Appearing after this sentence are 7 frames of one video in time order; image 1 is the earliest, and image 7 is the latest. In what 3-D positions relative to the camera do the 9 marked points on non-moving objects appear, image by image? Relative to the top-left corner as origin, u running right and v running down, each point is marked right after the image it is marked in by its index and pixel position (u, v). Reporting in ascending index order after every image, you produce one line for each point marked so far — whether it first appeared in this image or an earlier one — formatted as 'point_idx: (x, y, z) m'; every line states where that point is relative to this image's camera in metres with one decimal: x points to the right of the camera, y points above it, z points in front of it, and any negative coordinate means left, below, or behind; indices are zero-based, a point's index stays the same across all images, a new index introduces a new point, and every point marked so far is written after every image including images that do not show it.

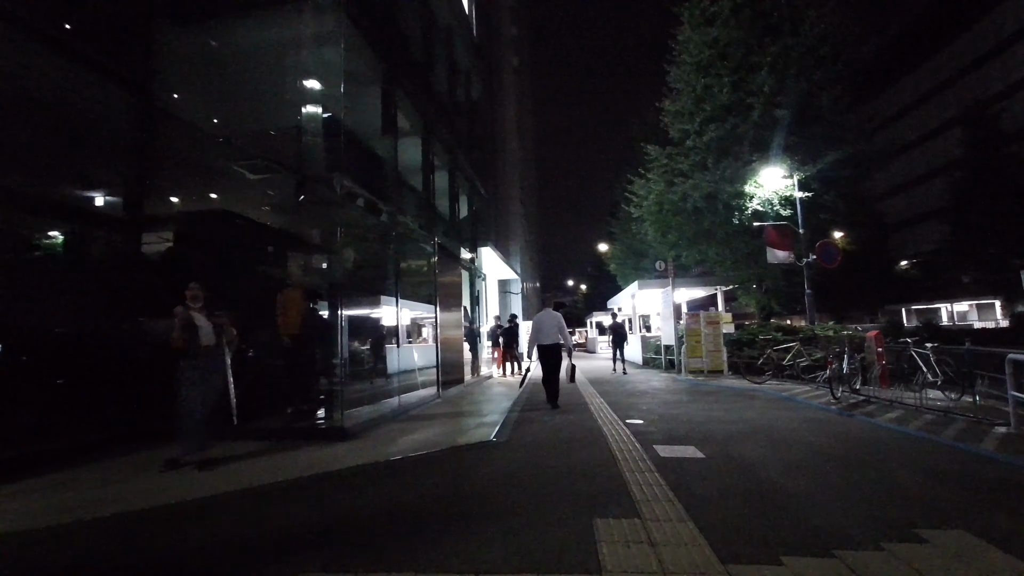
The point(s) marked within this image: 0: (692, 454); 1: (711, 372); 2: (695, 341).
0: (+2.4, -2.3, +6.8) m
1: (+6.5, -2.8, +16.4) m
2: (+6.1, -1.8, +16.5) m
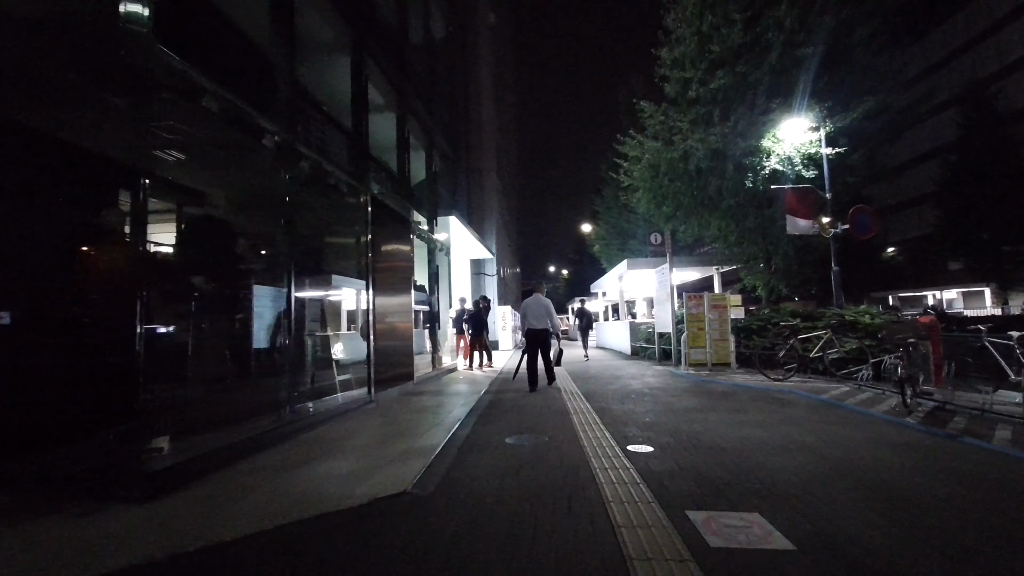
0: (+1.9, -1.8, +3.9) m
1: (+5.5, -2.1, +13.7) m
2: (+5.1, -1.1, +13.8) m
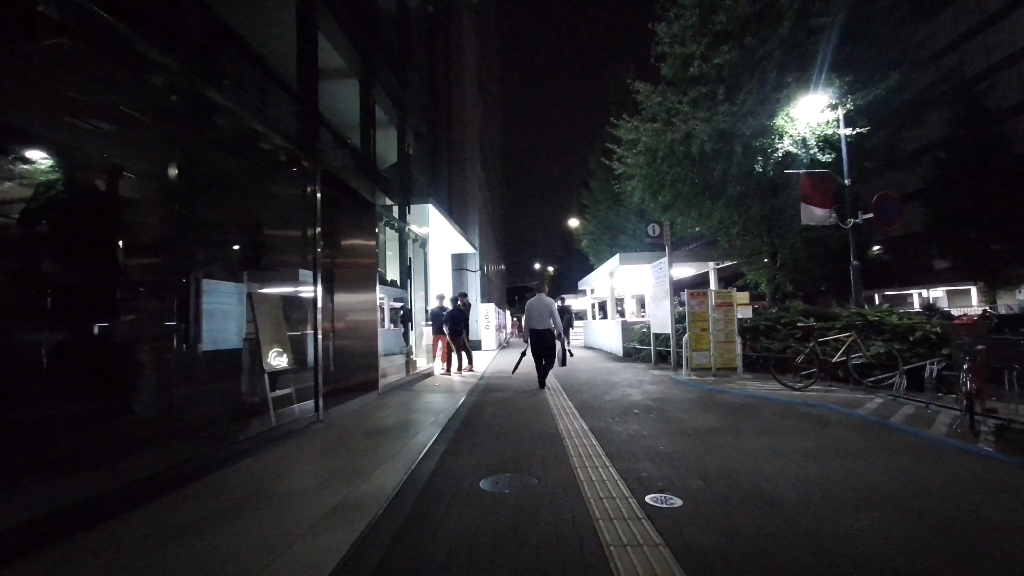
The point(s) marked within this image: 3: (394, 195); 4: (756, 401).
0: (+1.7, -1.8, +2.4) m
1: (+5.1, -2.0, +12.3) m
2: (+4.7, -1.0, +12.4) m
3: (-3.1, +2.4, +13.0) m
4: (+4.2, -2.0, +8.7) m
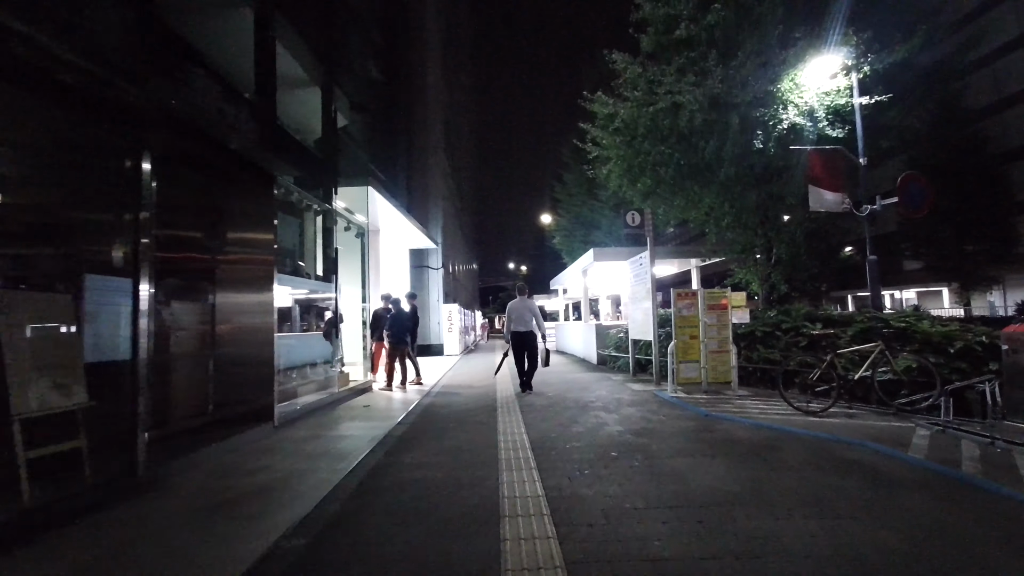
0: (+1.2, -1.7, +0.2) m
1: (+4.1, -2.0, +10.3) m
2: (+3.7, -1.0, +10.3) m
3: (-4.1, +2.5, +10.6) m
4: (+3.4, -2.0, +6.7) m
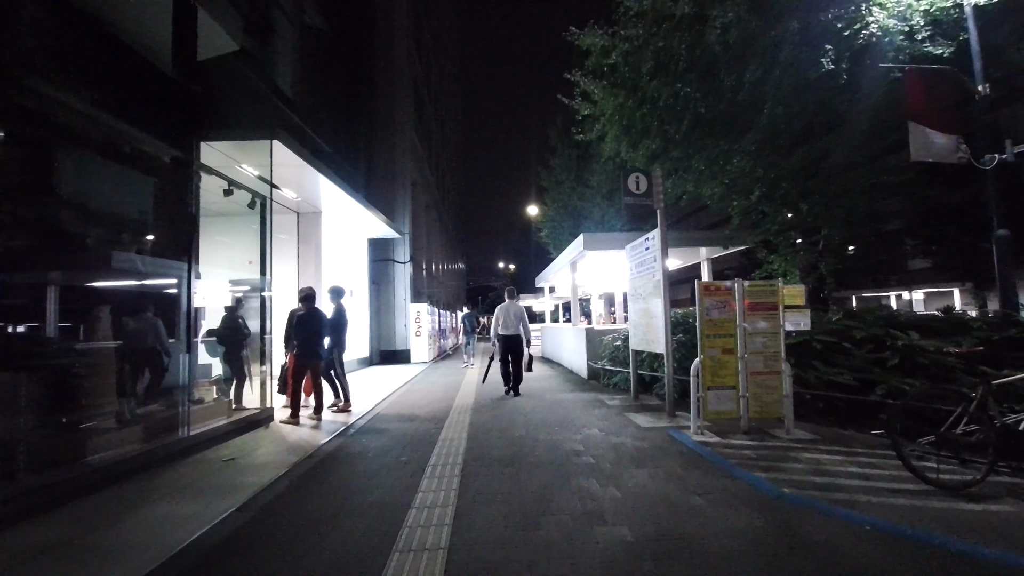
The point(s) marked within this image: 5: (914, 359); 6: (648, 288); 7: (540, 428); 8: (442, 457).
0: (+0.6, -1.6, -3.1) m
1: (+3.4, -1.9, +7.0) m
2: (+3.0, -0.9, +7.0) m
3: (-4.8, +2.6, +7.2) m
4: (+2.7, -1.8, +3.4) m
5: (+5.4, -1.0, +6.8) m
6: (+2.4, 0.0, +8.9) m
7: (+0.4, -2.2, +7.7) m
8: (-0.9, -2.1, +6.2) m
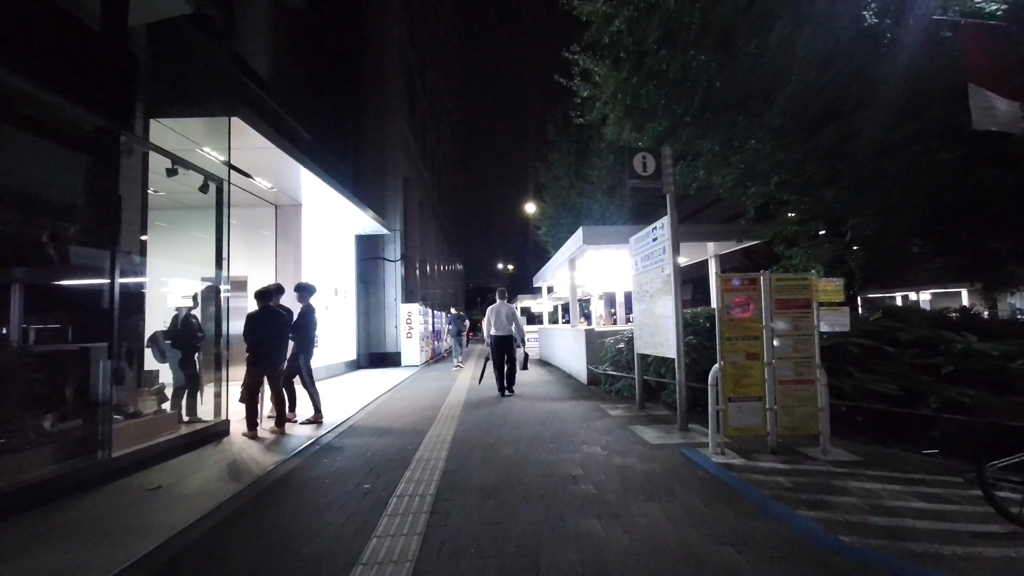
0: (+0.5, -1.5, -4.2) m
1: (+3.2, -1.8, +6.0) m
2: (+2.8, -0.8, +6.0) m
3: (-4.9, +2.7, +6.1) m
4: (+2.6, -1.8, +2.3) m
5: (+5.3, -0.9, +5.7) m
6: (+2.3, +0.1, +7.9) m
7: (+0.2, -2.1, +6.6) m
8: (-1.0, -2.0, +5.1) m
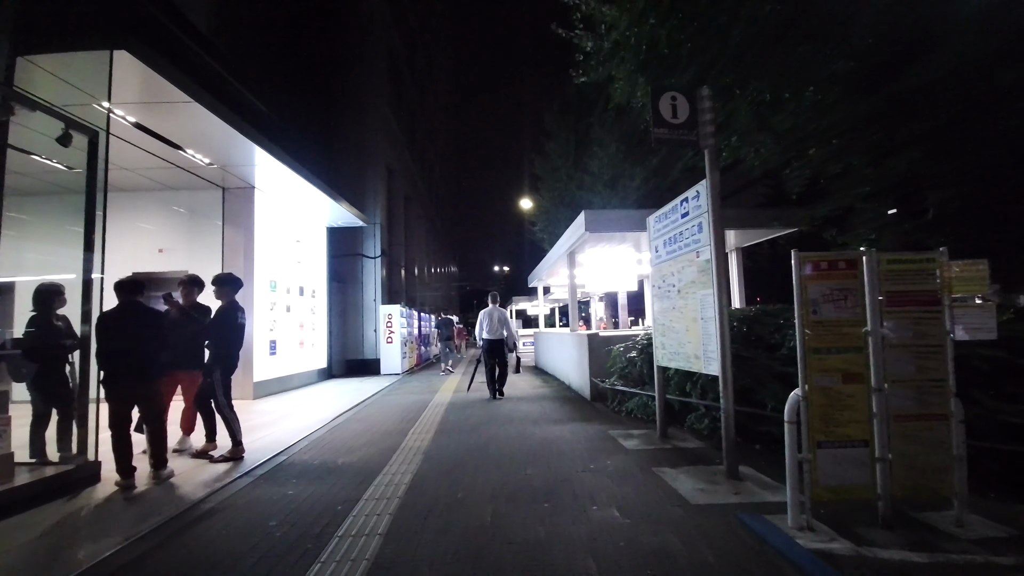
0: (+0.3, -1.3, -6.2) m
1: (+3.0, -1.7, +3.9) m
2: (+2.6, -0.7, +4.0) m
3: (-5.1, +2.8, +4.1) m
4: (+2.4, -1.6, +0.3) m
5: (+5.1, -0.8, +3.8) m
6: (+2.0, +0.2, +5.9) m
7: (0.0, -2.0, +4.6) m
8: (-1.2, -1.9, +3.1) m
